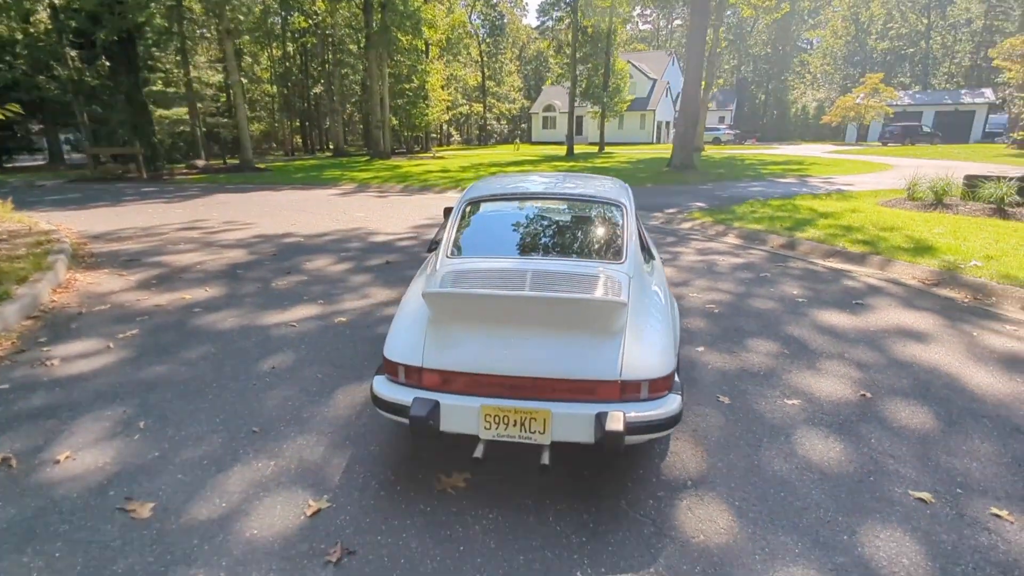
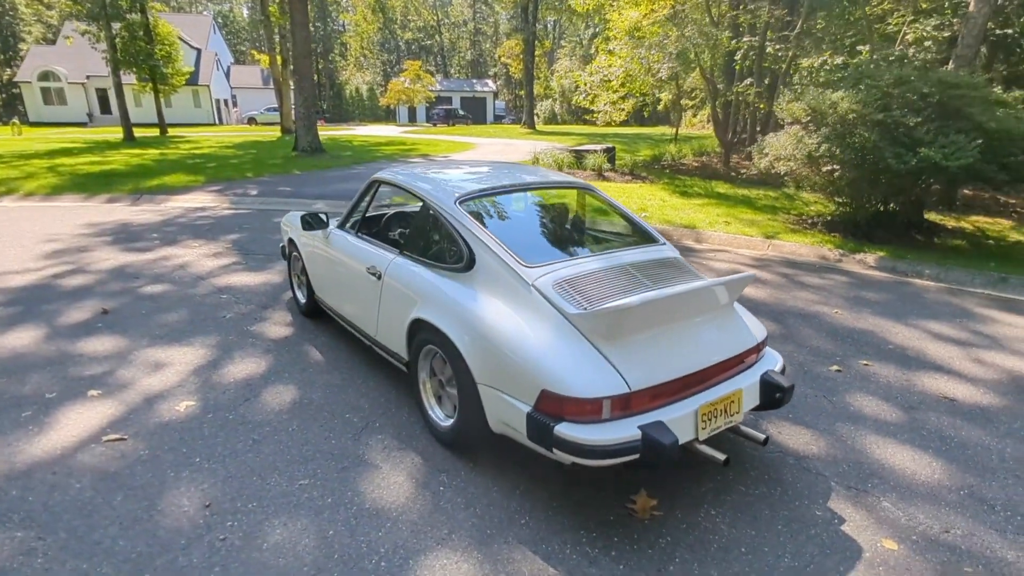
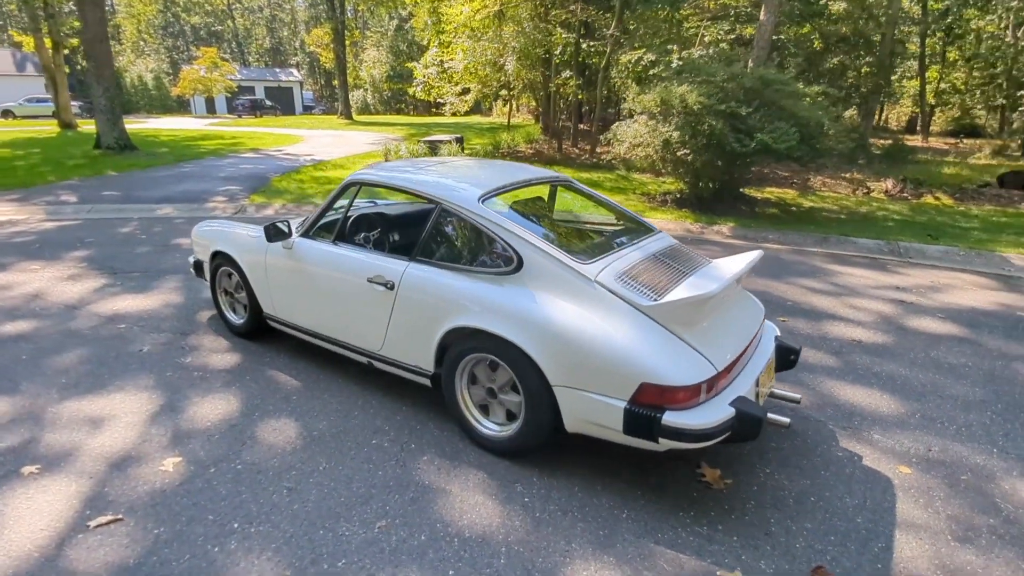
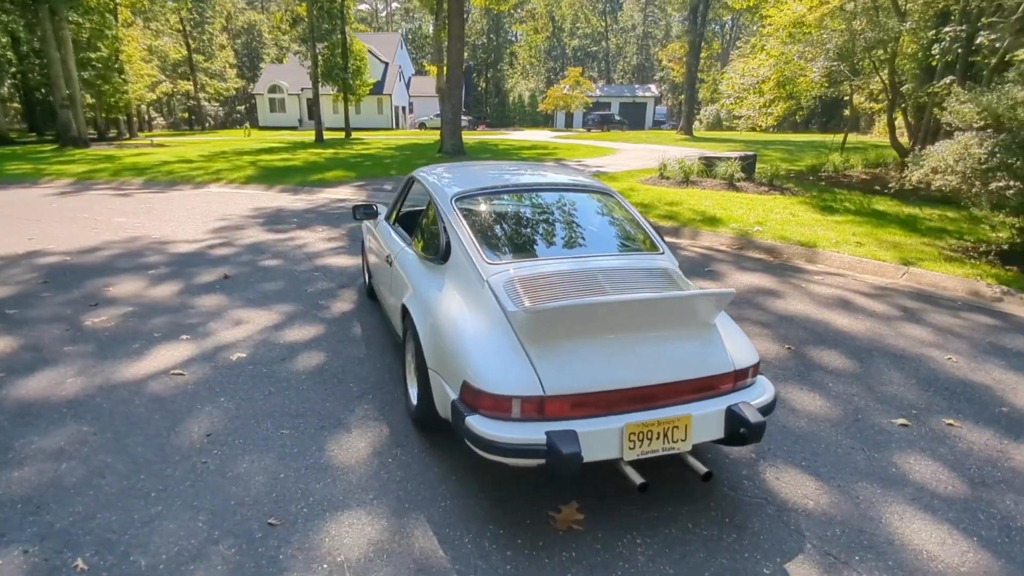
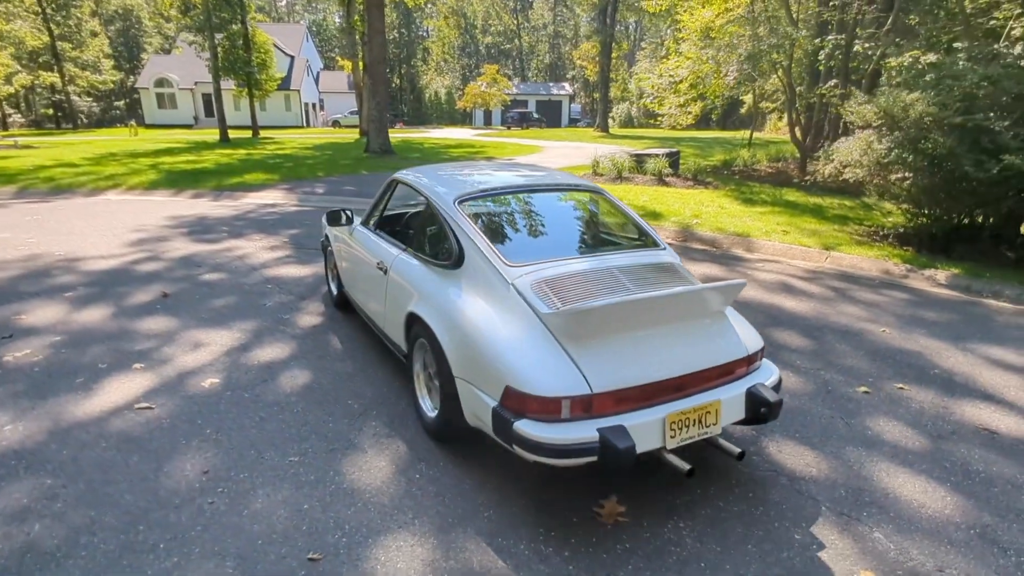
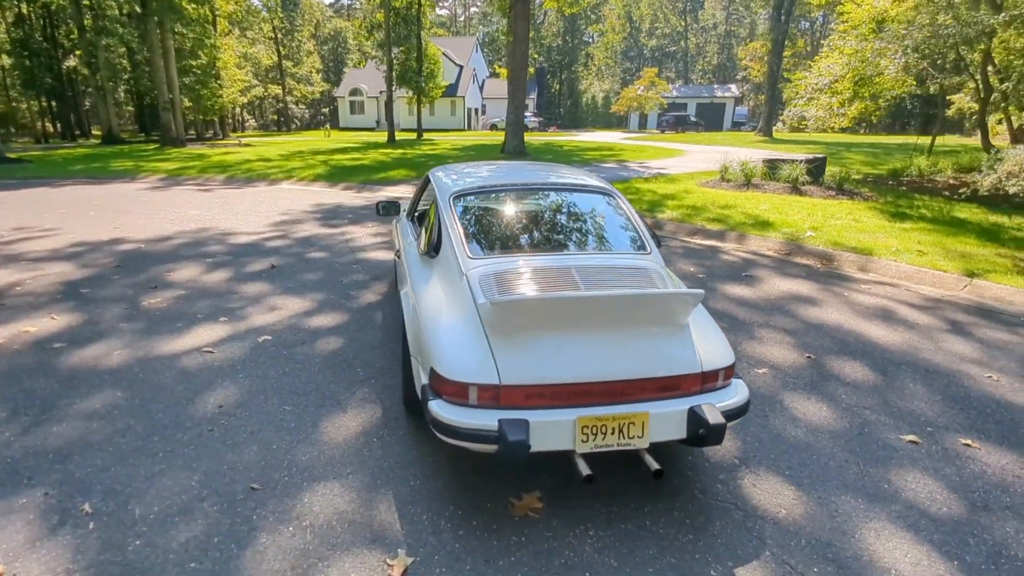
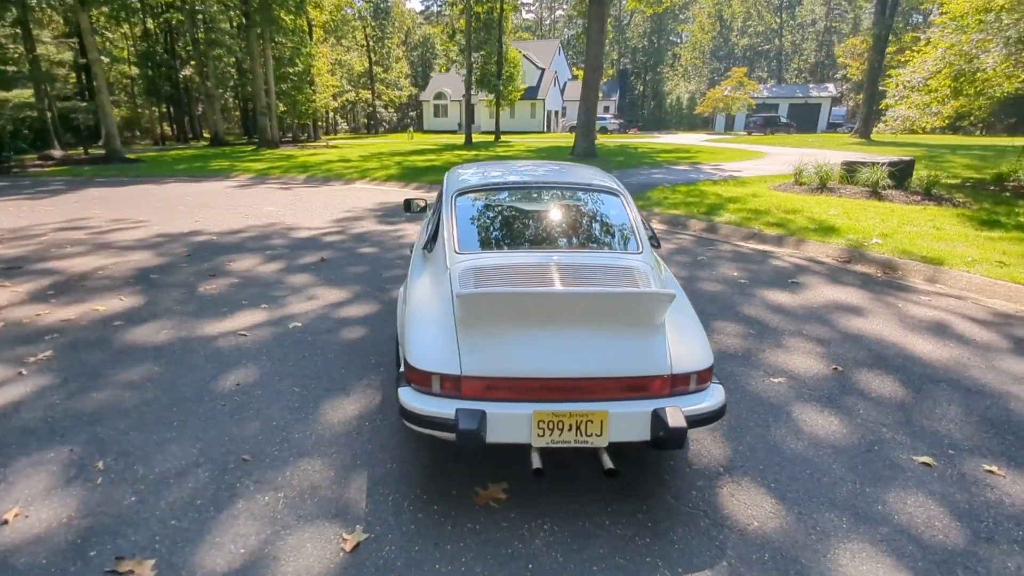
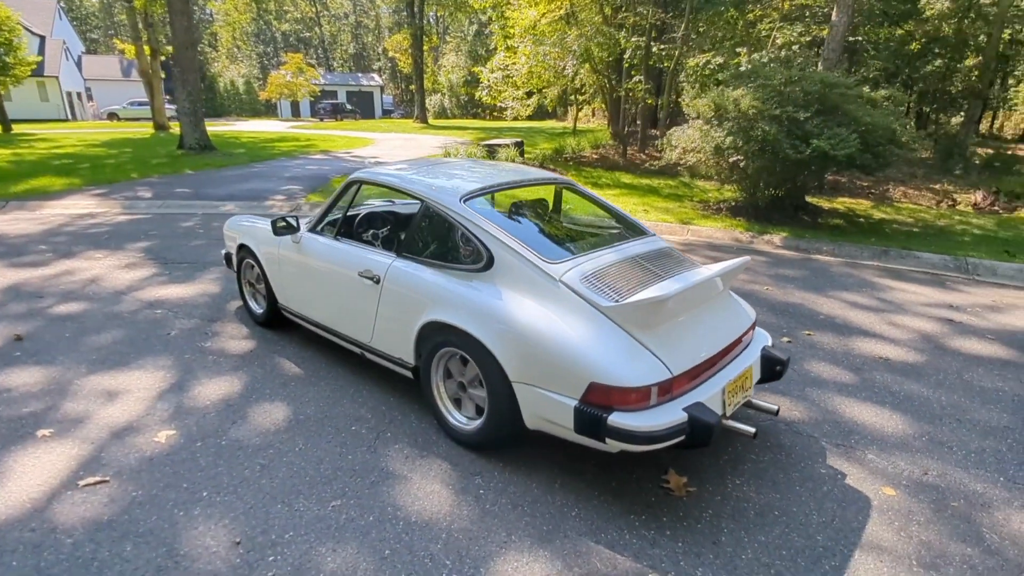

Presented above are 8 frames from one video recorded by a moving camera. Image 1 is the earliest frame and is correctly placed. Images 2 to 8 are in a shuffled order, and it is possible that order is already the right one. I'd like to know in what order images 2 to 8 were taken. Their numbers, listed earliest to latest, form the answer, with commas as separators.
7, 6, 4, 5, 2, 8, 3
